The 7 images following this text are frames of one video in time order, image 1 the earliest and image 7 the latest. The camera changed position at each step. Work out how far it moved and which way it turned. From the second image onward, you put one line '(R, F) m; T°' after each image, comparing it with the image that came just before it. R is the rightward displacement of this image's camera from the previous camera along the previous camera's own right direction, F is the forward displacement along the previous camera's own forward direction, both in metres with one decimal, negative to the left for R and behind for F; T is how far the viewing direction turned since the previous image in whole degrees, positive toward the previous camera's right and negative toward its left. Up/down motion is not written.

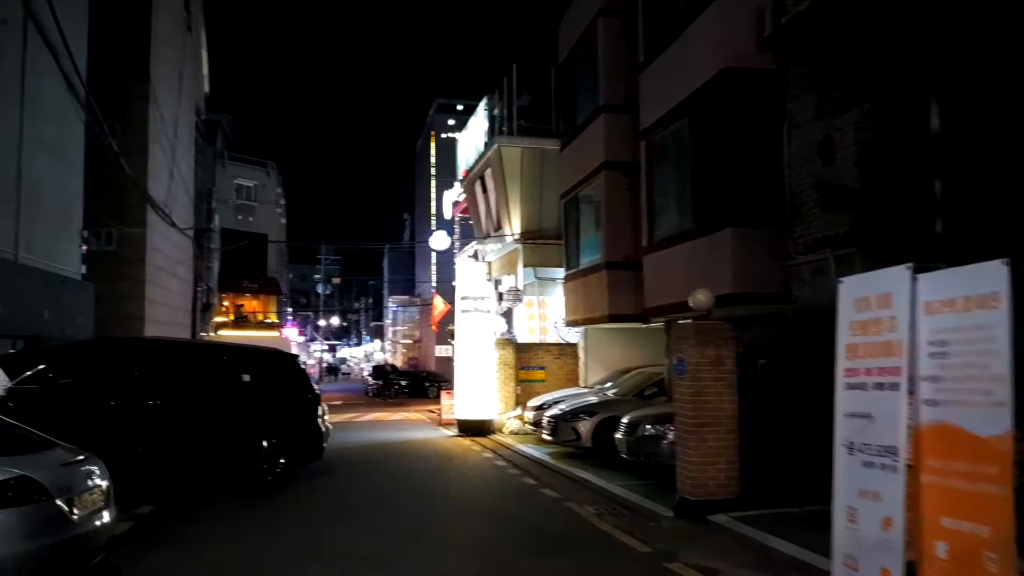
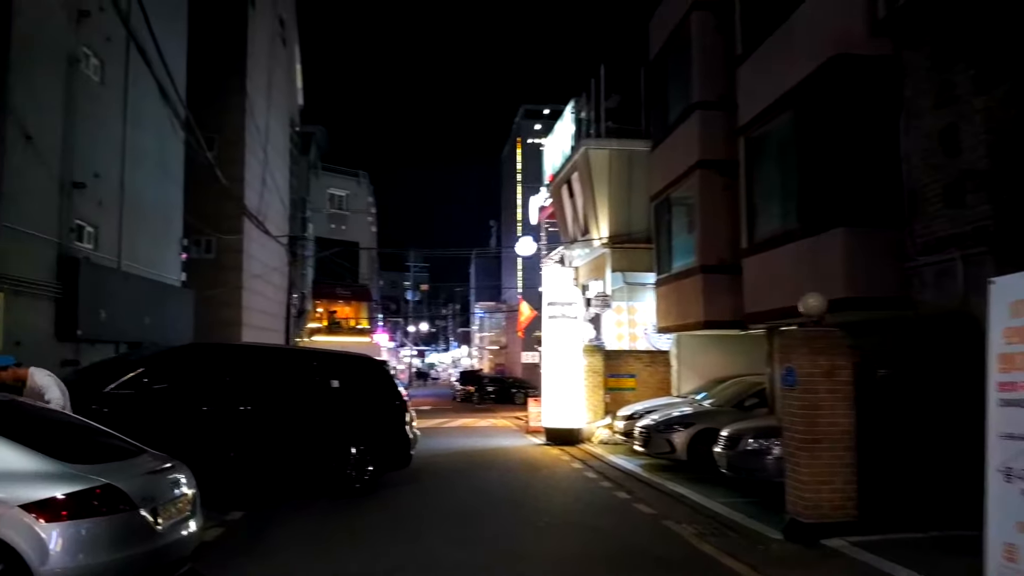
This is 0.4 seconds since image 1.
(-0.1, +0.4) m; -6°
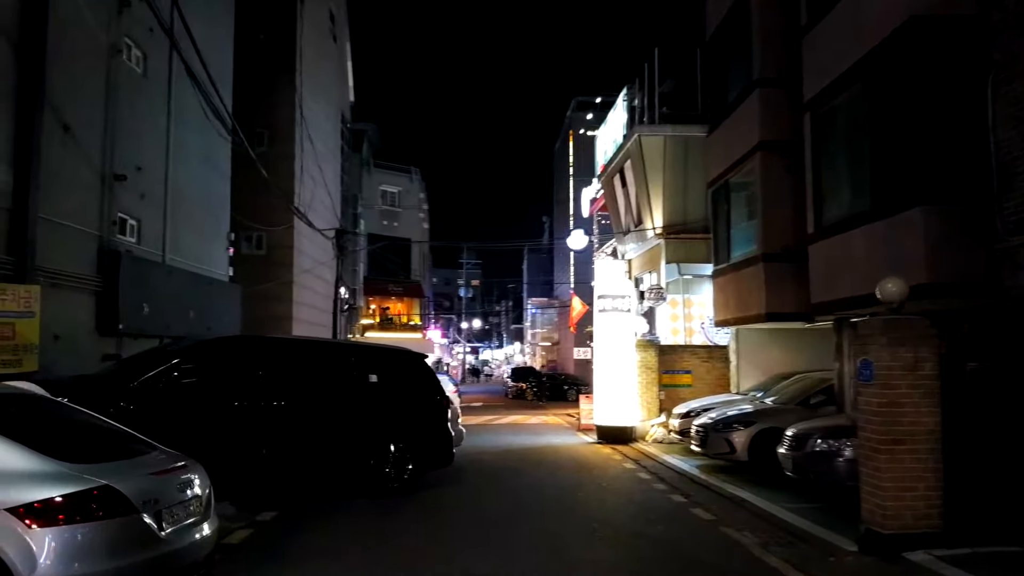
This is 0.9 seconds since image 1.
(+0.1, +0.6) m; -4°
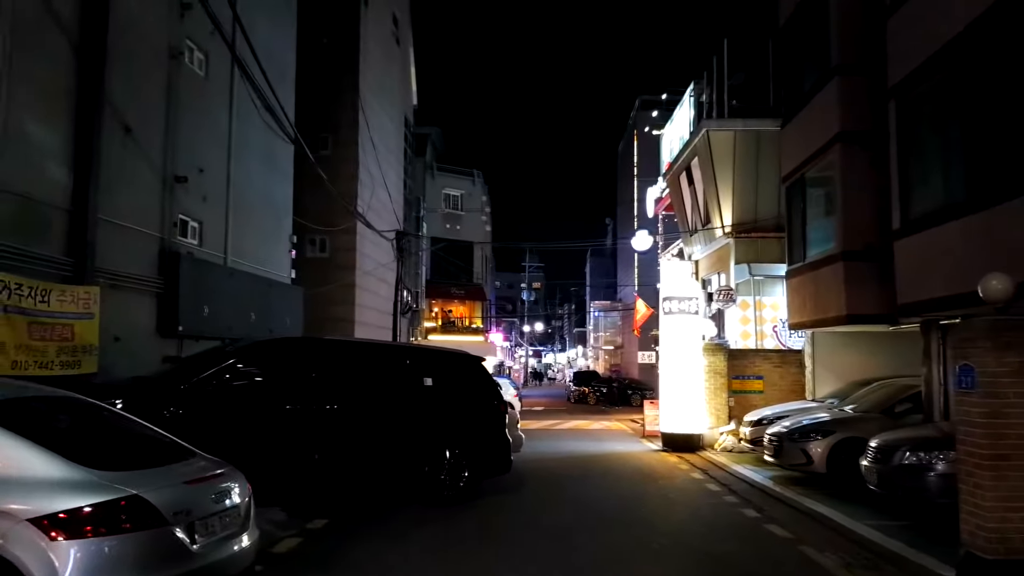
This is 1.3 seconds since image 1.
(0.0, +0.5) m; -5°
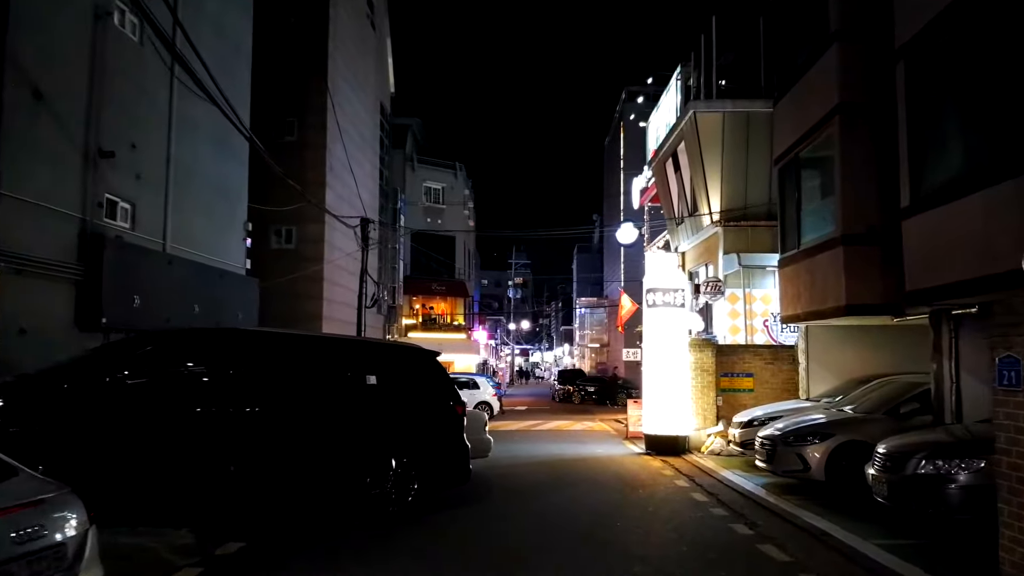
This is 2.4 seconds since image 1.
(+0.4, +1.3) m; +1°
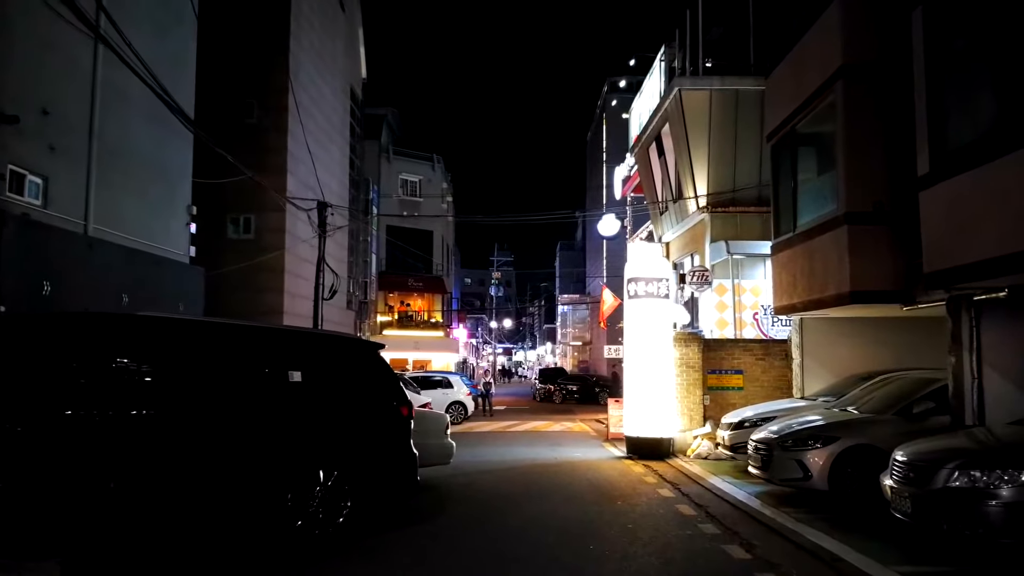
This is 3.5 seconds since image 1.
(+0.3, +1.4) m; +1°
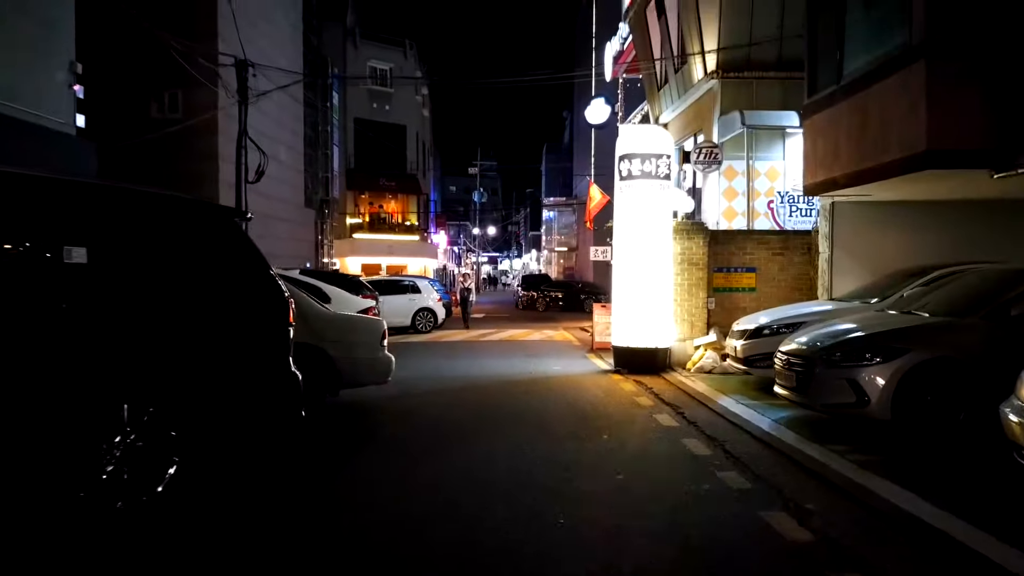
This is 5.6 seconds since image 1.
(+0.4, +2.7) m; +1°
